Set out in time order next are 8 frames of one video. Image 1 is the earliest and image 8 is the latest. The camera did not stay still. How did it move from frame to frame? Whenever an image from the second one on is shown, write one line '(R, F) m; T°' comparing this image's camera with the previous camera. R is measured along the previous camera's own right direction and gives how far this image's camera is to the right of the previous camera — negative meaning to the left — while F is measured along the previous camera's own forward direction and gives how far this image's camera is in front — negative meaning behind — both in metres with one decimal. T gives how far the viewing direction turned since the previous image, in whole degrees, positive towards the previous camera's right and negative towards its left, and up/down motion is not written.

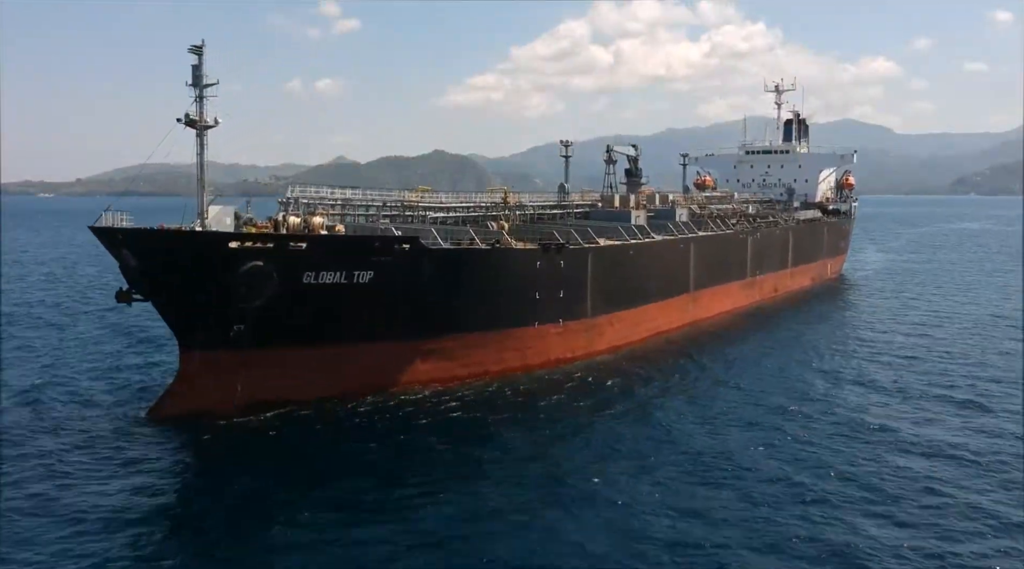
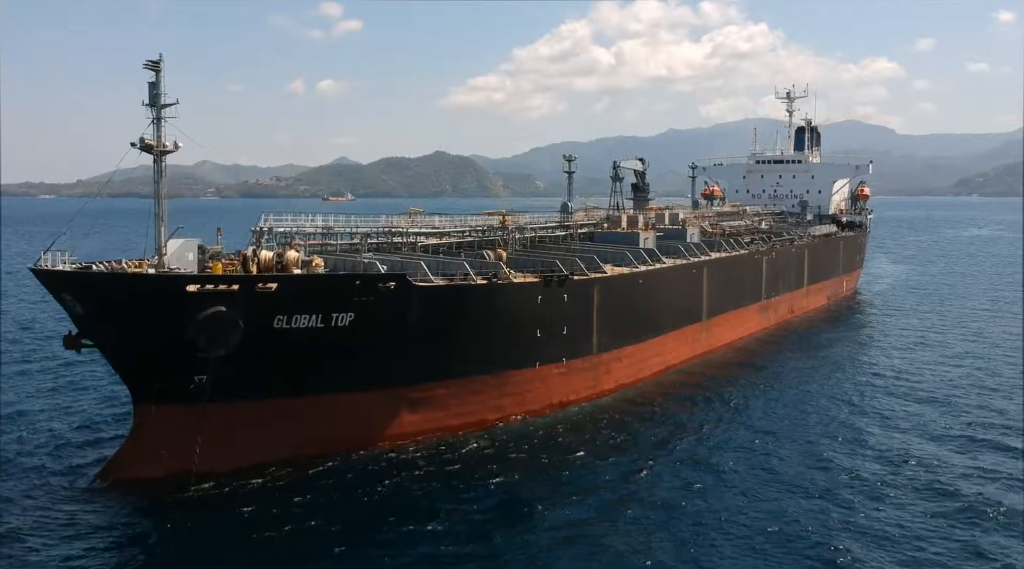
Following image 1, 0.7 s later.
(+0.1, +2.6) m; 0°
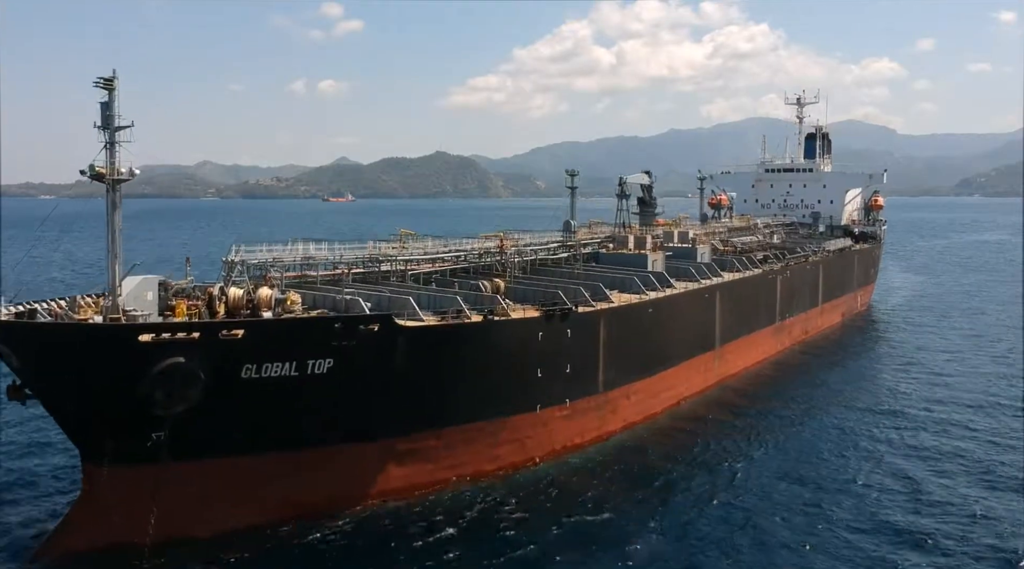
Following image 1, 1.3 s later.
(+0.1, +2.2) m; 0°
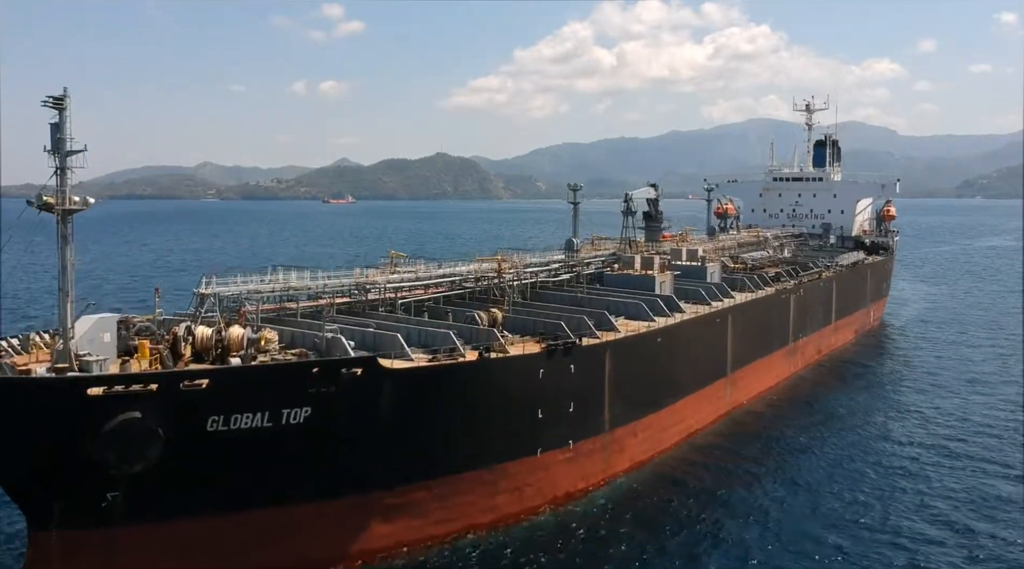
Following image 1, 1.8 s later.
(+0.1, +1.9) m; 0°
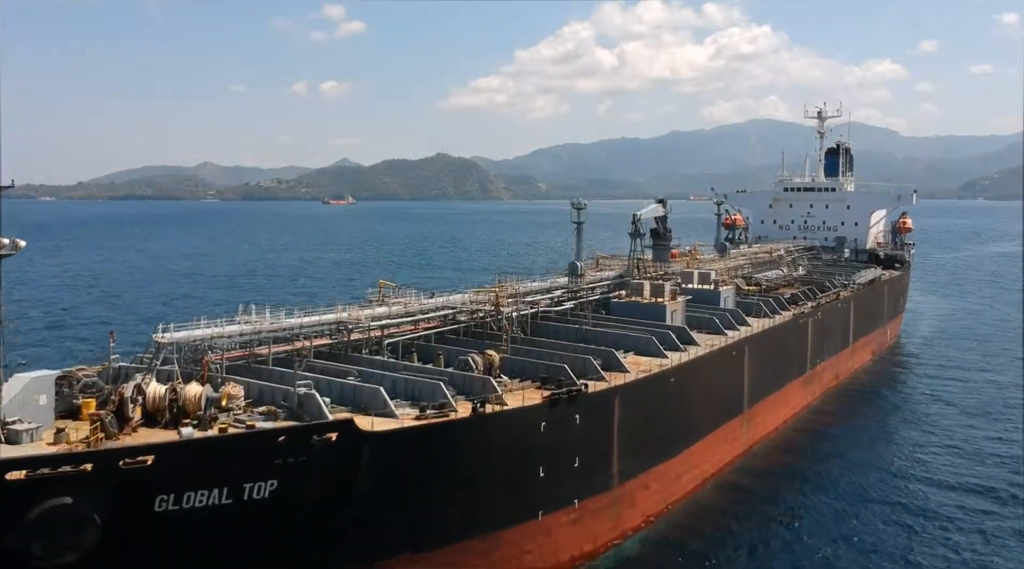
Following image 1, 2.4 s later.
(0.0, +2.2) m; 0°
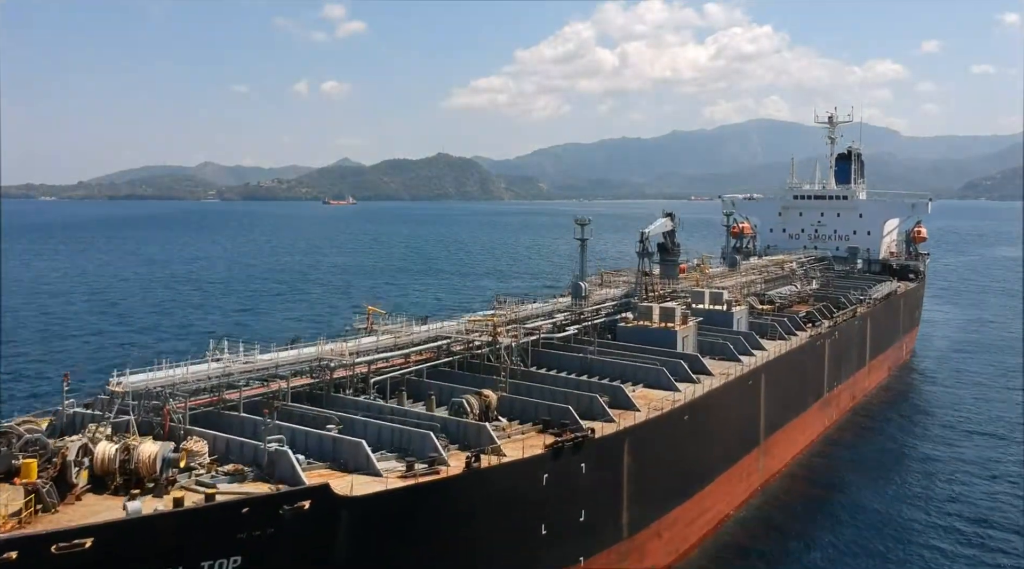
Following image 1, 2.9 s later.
(0.0, +1.8) m; 0°
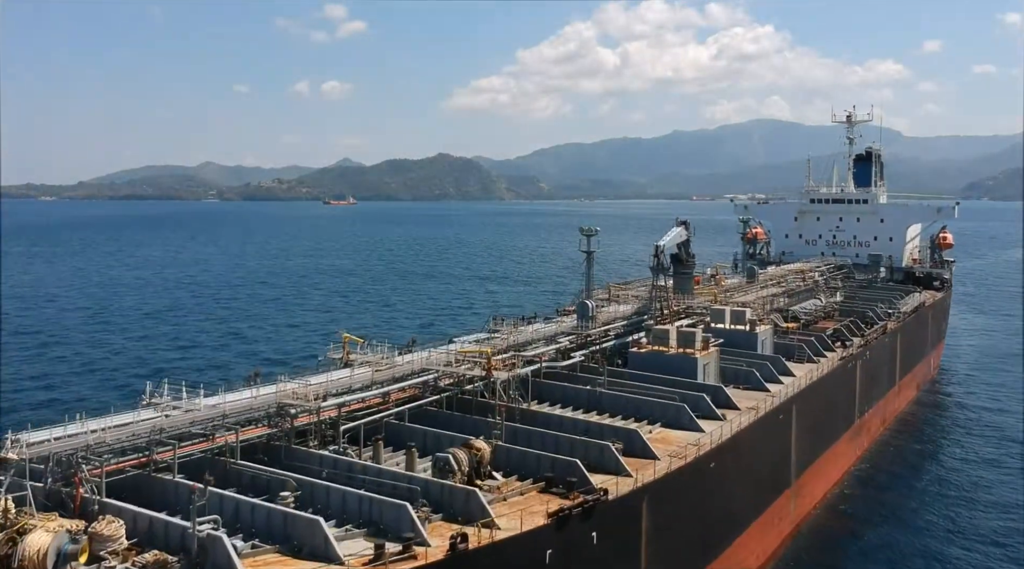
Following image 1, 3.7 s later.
(+0.1, +3.0) m; 0°
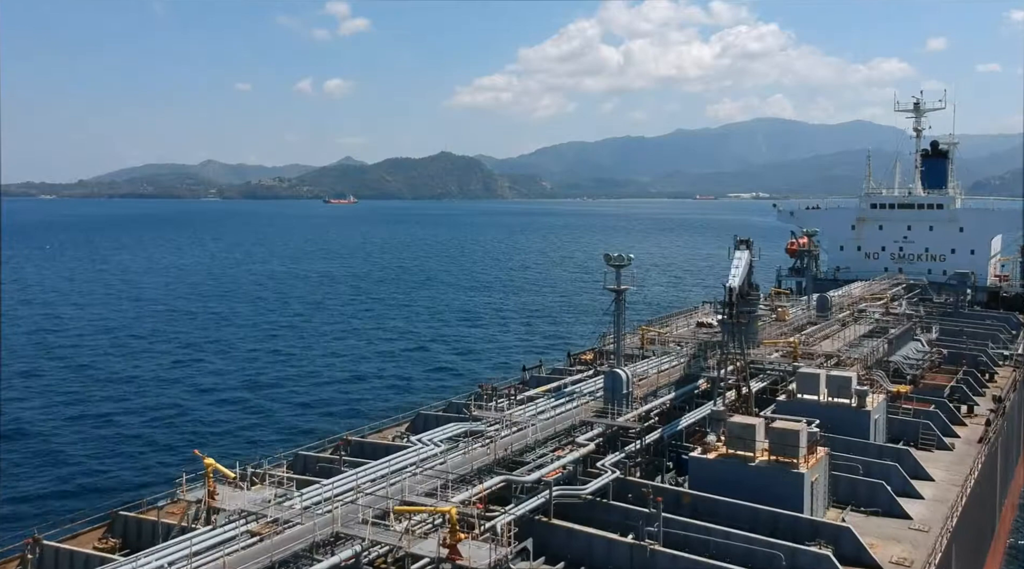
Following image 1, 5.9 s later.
(+0.2, +8.5) m; 0°
